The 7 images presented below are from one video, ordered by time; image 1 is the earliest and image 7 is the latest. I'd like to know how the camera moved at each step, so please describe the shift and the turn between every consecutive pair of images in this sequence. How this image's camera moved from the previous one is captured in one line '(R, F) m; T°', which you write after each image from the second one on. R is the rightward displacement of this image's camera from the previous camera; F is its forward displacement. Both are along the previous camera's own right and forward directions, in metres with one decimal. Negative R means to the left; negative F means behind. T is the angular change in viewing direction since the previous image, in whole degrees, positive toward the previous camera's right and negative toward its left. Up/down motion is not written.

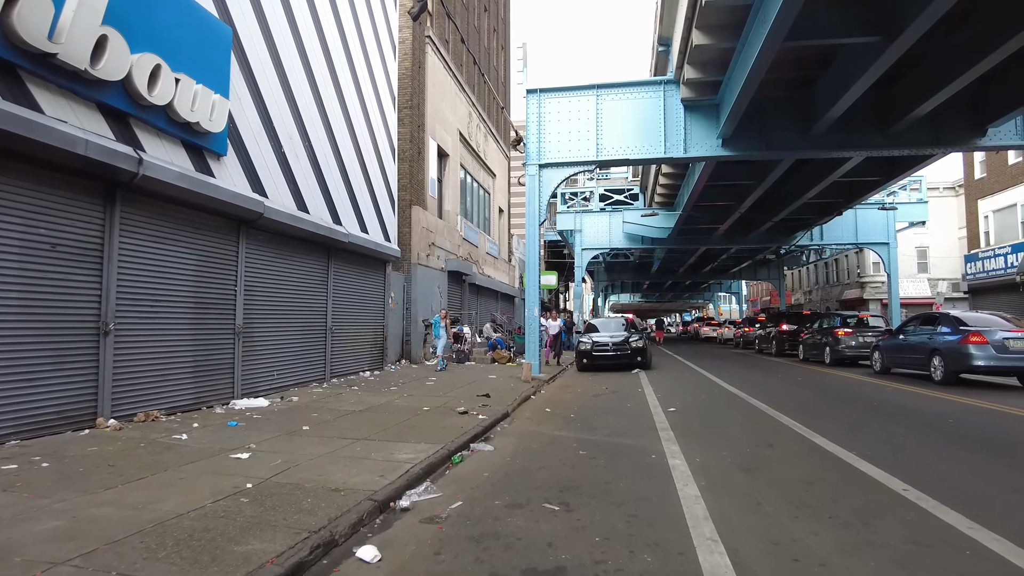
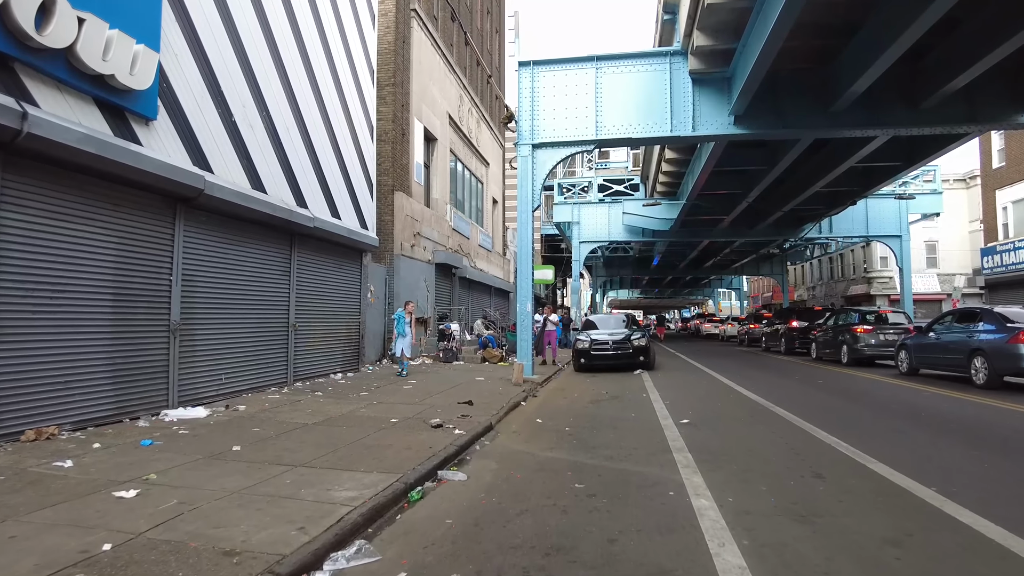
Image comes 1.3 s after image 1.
(+0.2, +1.5) m; 0°
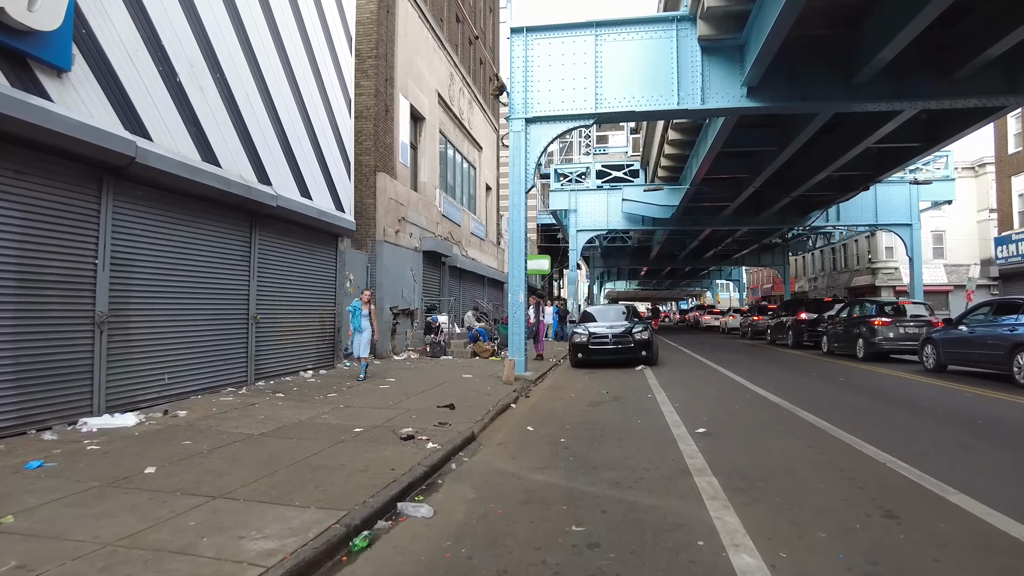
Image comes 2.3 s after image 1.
(+0.1, +1.3) m; 0°
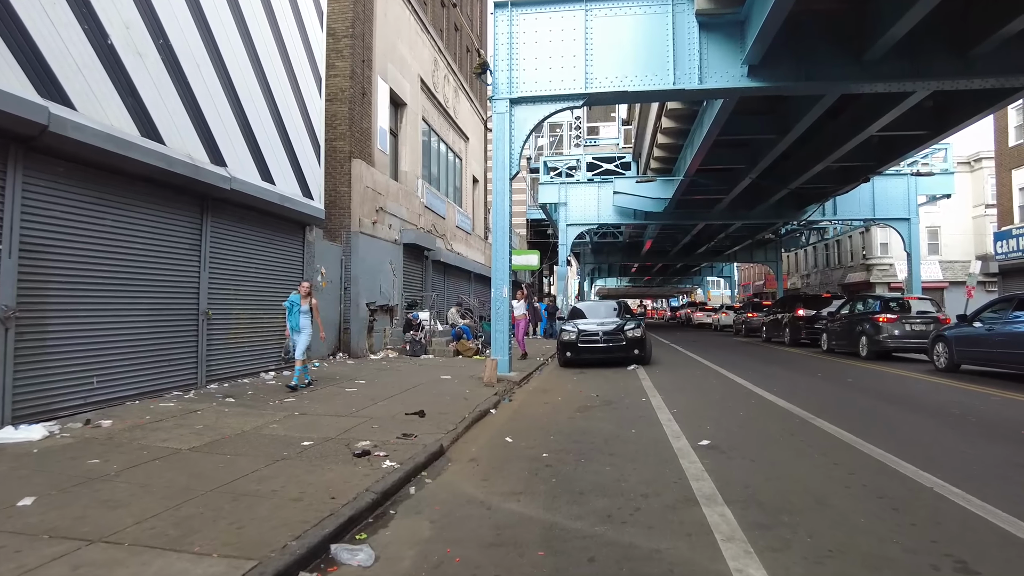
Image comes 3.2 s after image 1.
(+0.1, +1.0) m; +1°
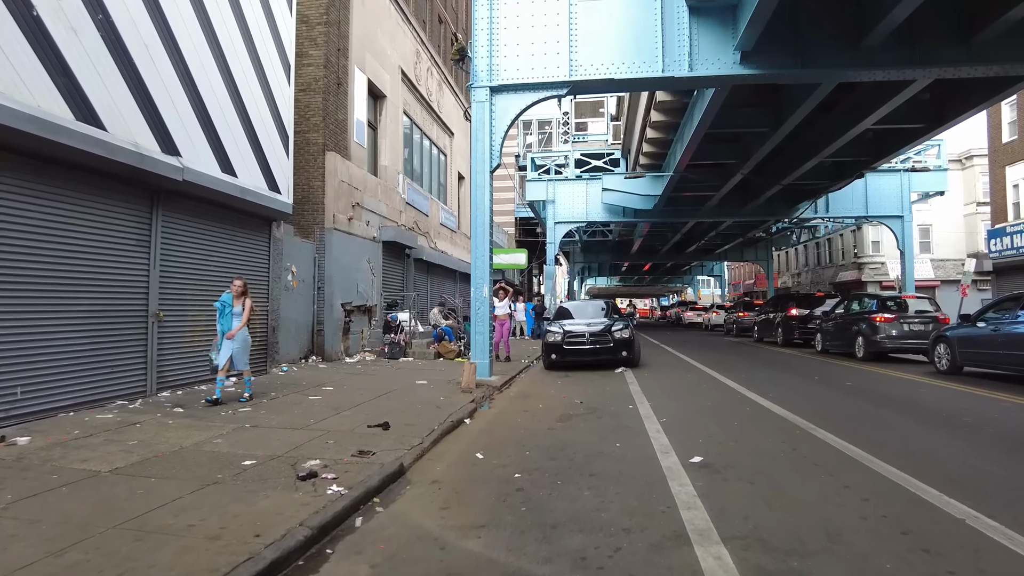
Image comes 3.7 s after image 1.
(+0.2, +0.7) m; +1°
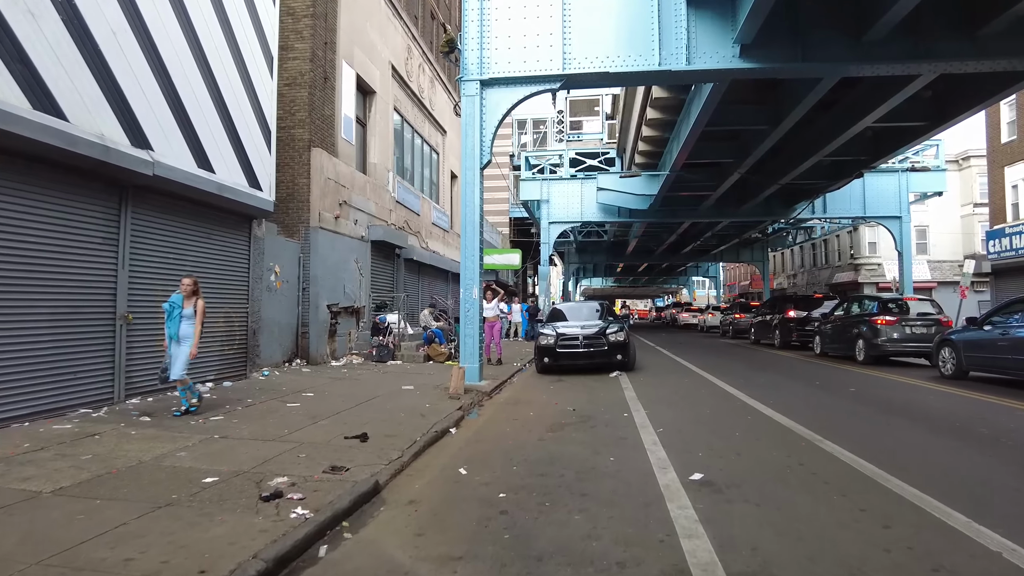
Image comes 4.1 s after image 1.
(+0.1, +0.4) m; 0°
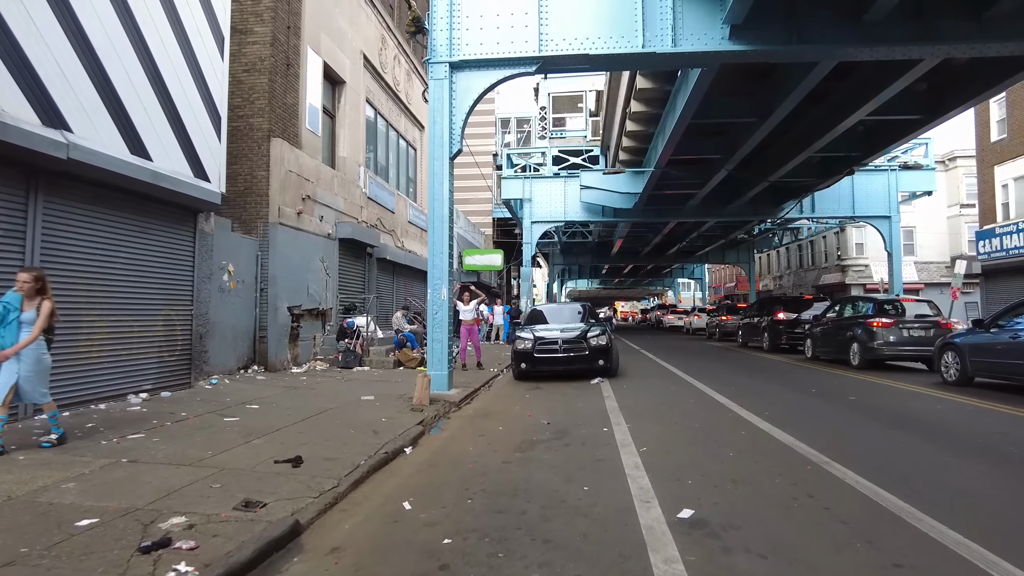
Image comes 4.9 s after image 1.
(+0.2, +0.9) m; +1°
